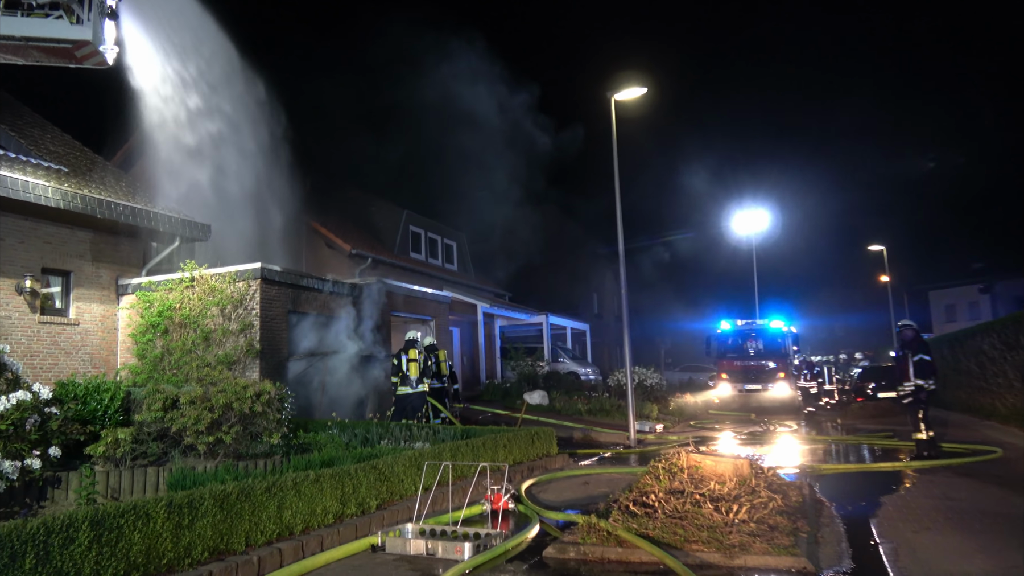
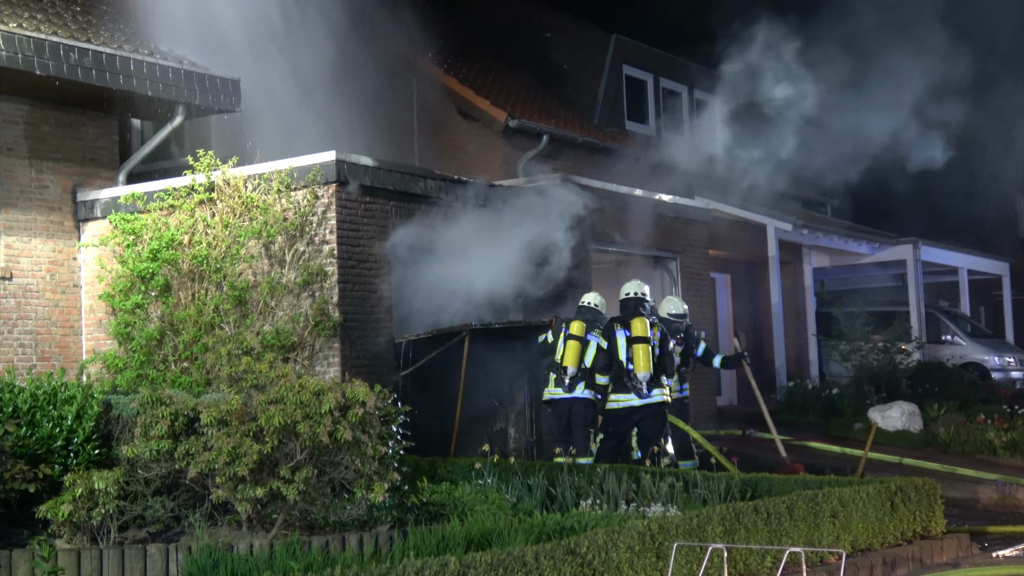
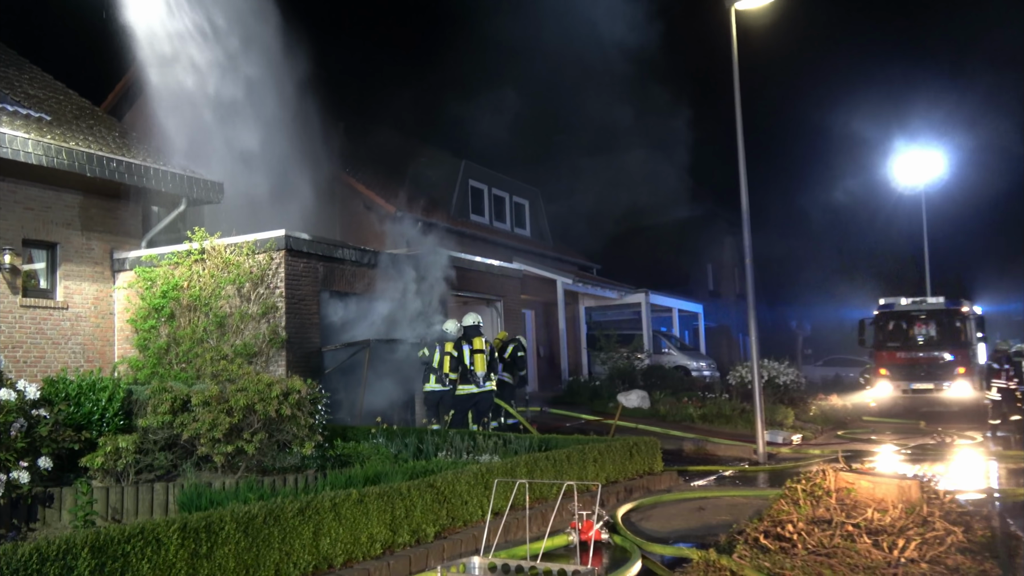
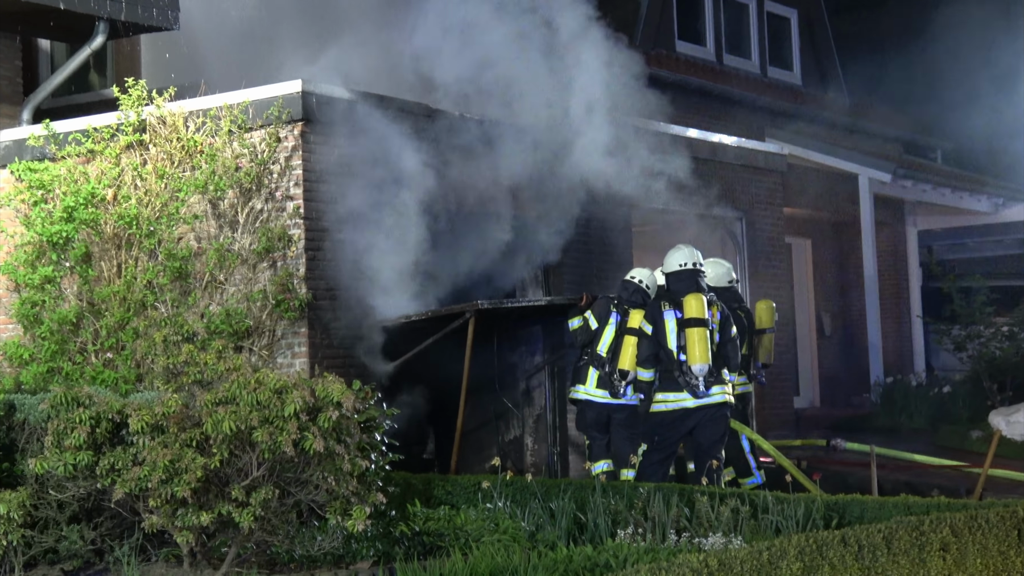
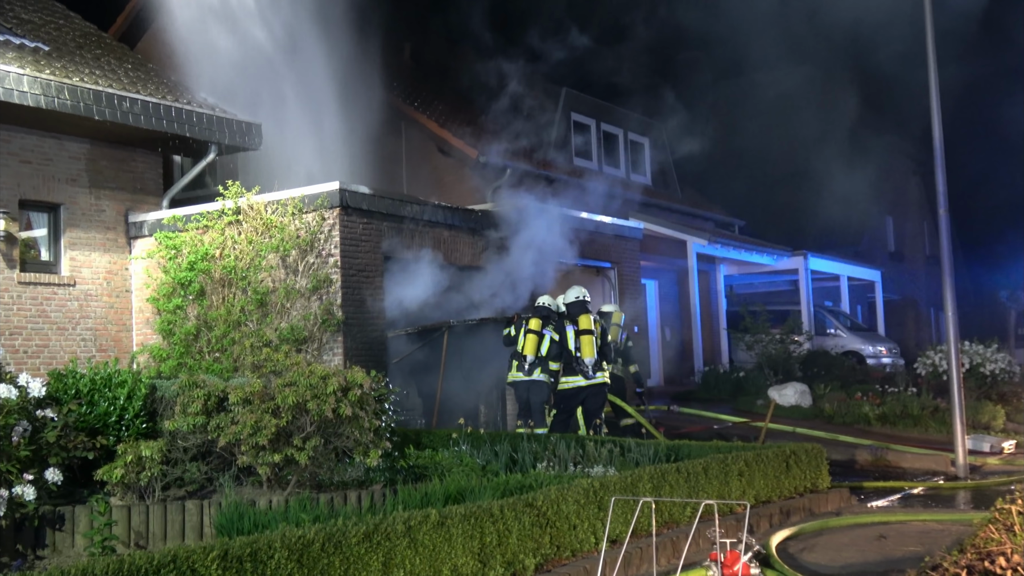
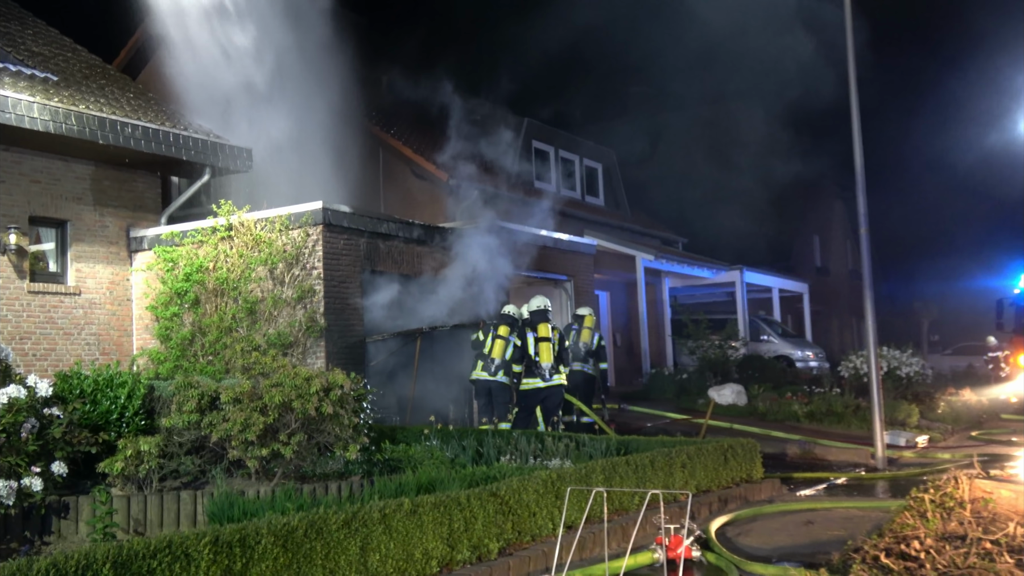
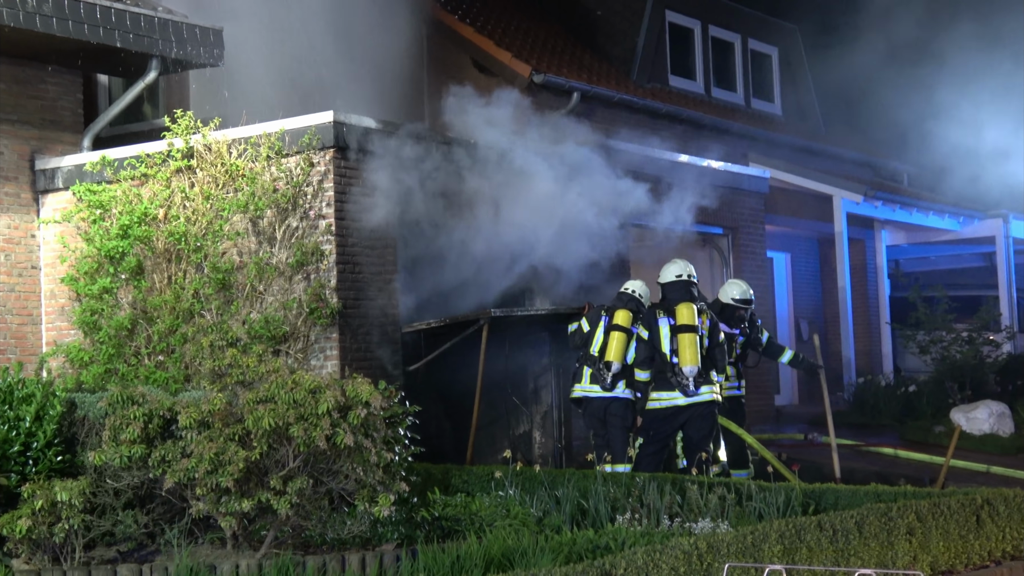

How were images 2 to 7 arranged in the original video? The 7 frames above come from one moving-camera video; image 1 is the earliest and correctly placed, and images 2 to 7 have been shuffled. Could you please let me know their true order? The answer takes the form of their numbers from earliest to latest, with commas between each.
3, 6, 5, 2, 7, 4
